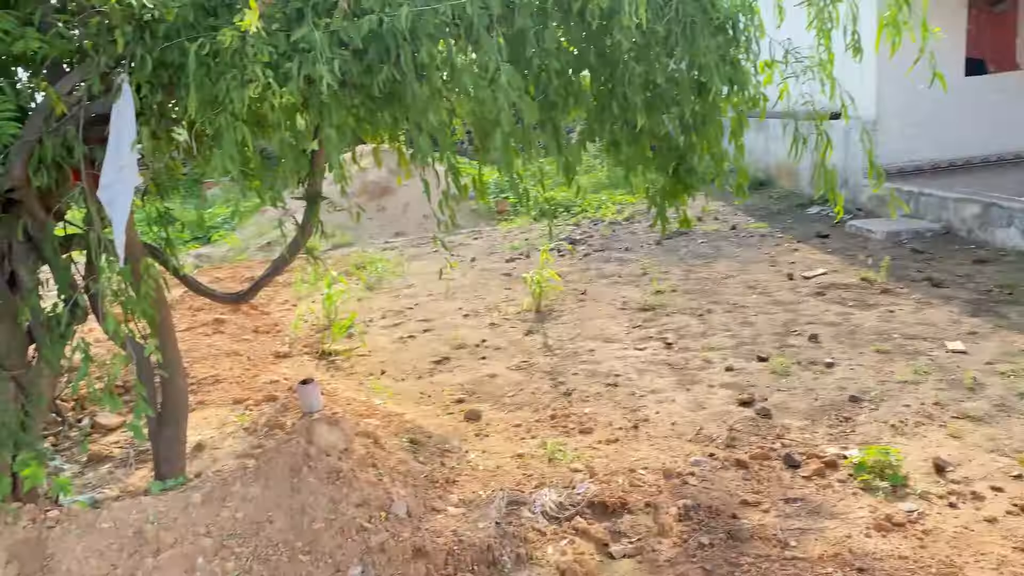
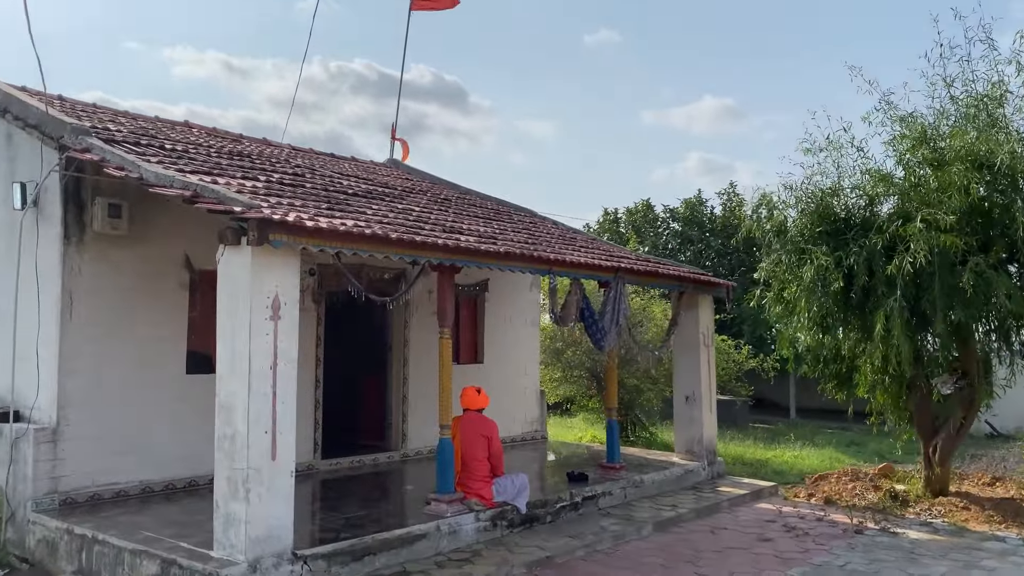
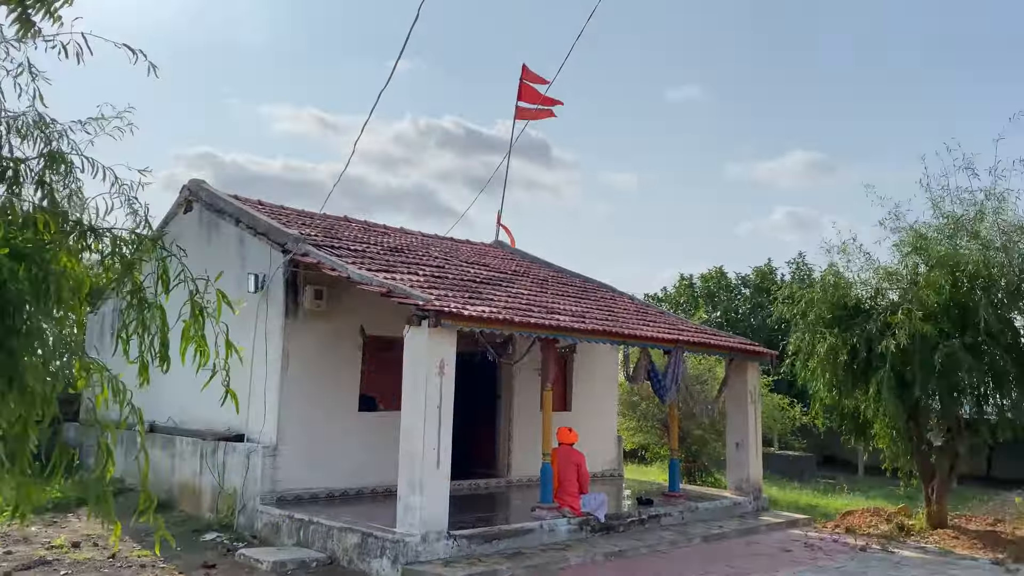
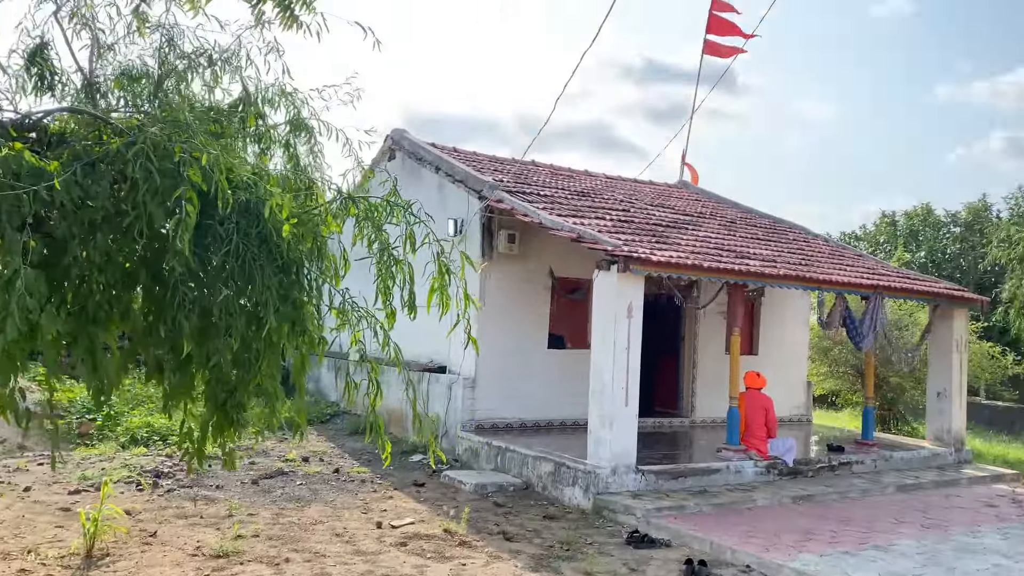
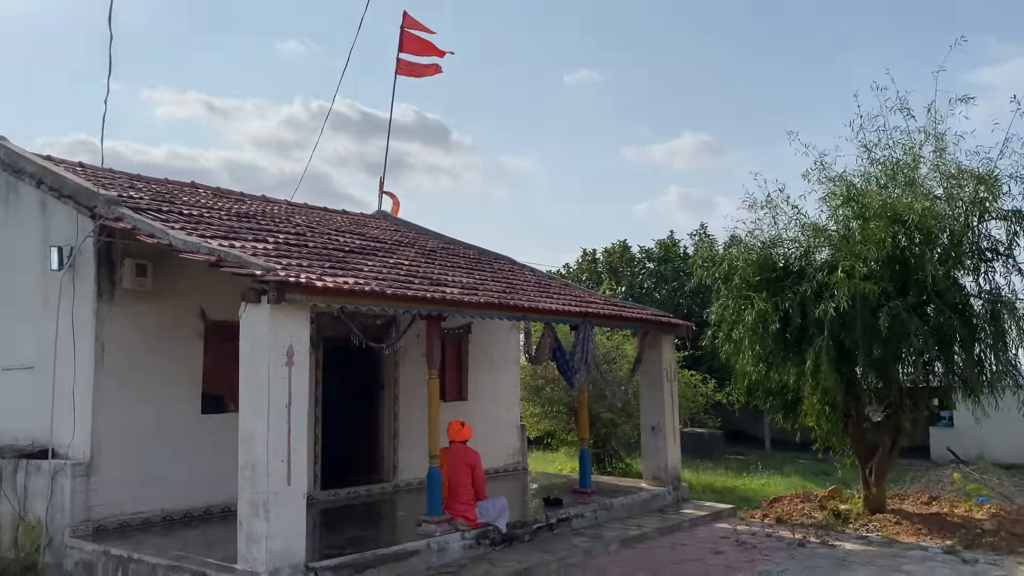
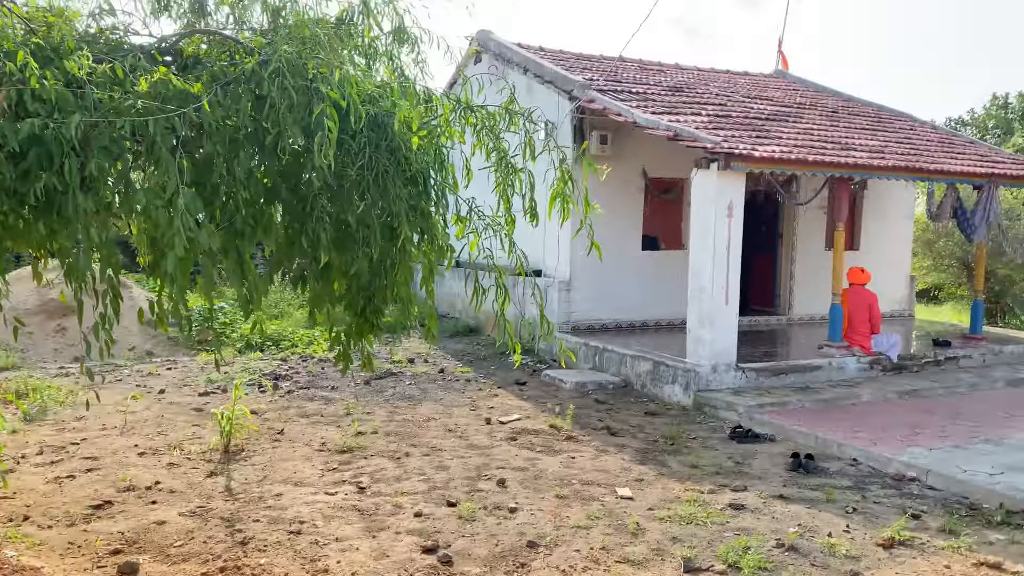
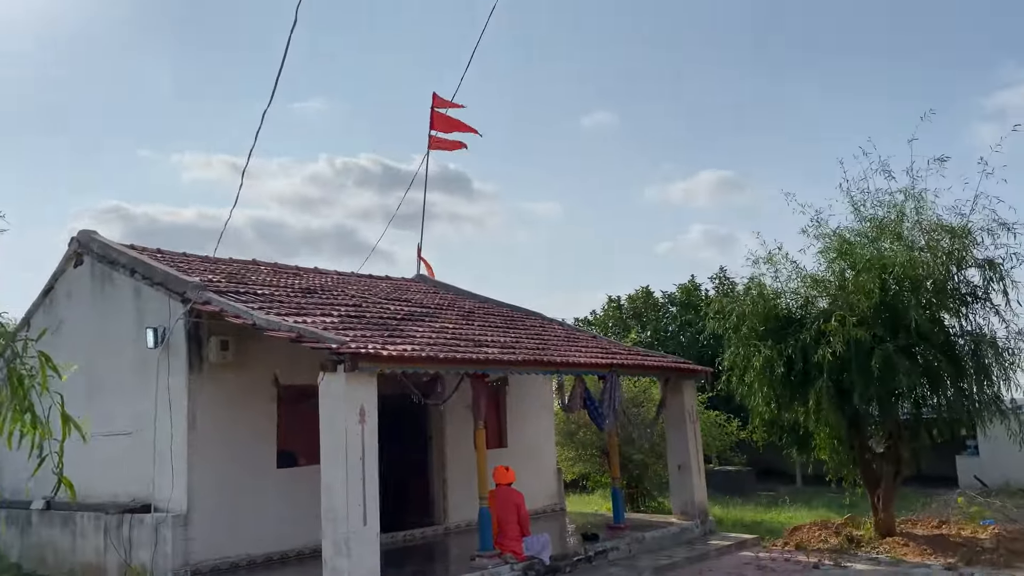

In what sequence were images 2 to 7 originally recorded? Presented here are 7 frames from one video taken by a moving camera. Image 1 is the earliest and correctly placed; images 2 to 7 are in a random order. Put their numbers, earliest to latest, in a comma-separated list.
6, 4, 3, 7, 5, 2
